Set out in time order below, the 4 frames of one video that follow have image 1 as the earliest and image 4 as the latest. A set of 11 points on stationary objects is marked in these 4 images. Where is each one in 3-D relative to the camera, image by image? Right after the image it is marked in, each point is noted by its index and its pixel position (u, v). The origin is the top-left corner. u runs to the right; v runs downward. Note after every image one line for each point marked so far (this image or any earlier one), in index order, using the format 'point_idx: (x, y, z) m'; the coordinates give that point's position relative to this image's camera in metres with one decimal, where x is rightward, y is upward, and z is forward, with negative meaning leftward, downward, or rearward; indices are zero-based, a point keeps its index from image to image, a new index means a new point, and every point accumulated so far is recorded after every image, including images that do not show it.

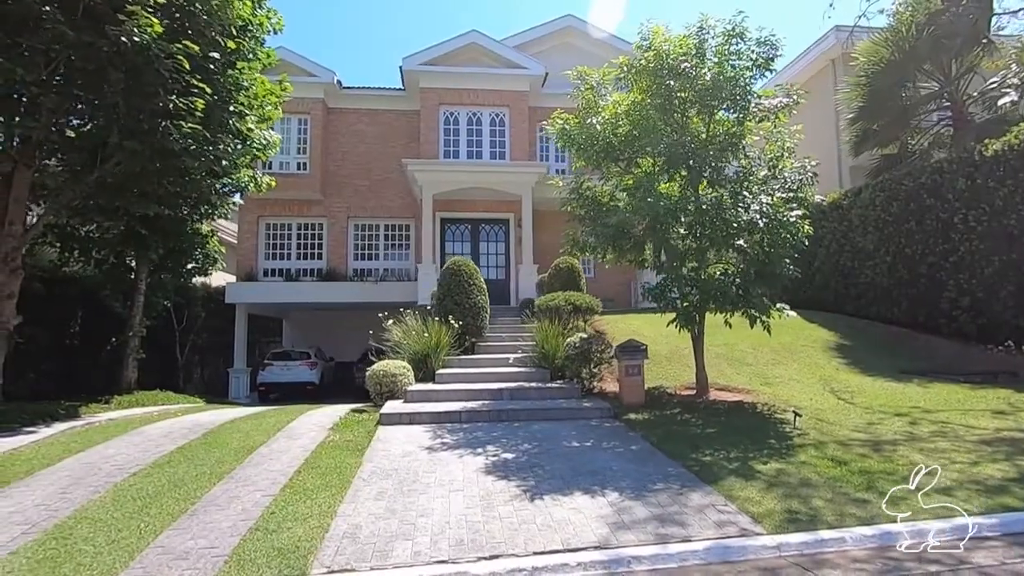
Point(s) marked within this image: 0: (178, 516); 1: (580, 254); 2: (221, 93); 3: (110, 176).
0: (-3.0, -2.1, +5.6) m
1: (+1.2, +0.6, +10.7) m
2: (-5.2, +3.5, +11.2) m
3: (-6.9, +1.9, +10.7) m
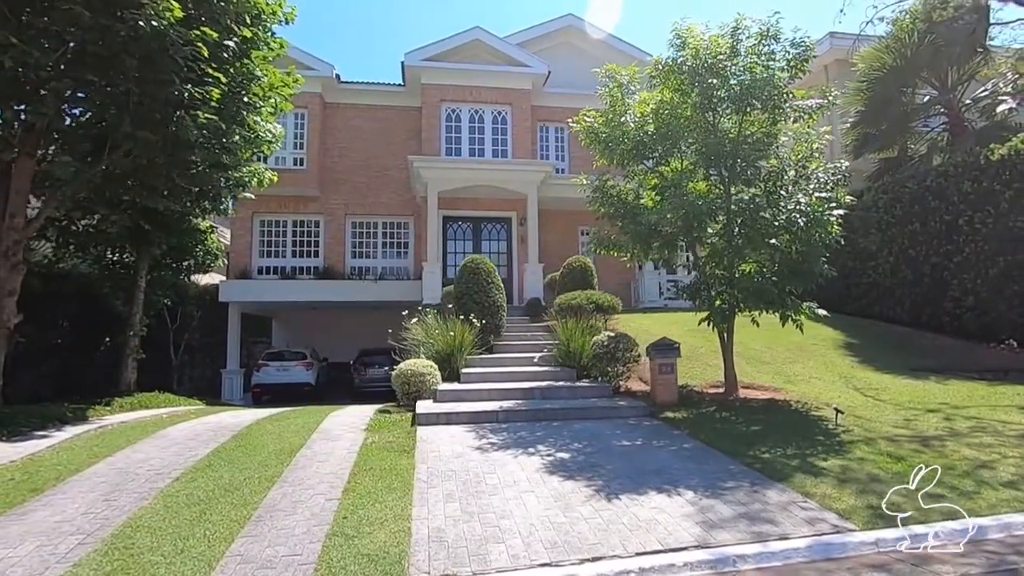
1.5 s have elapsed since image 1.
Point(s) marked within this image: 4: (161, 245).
0: (-2.3, -2.0, +5.3) m
1: (+1.6, +0.6, +10.7) m
2: (-4.8, +3.5, +10.8) m
3: (-6.5, +2.0, +10.2) m
4: (-6.9, +0.8, +12.2) m
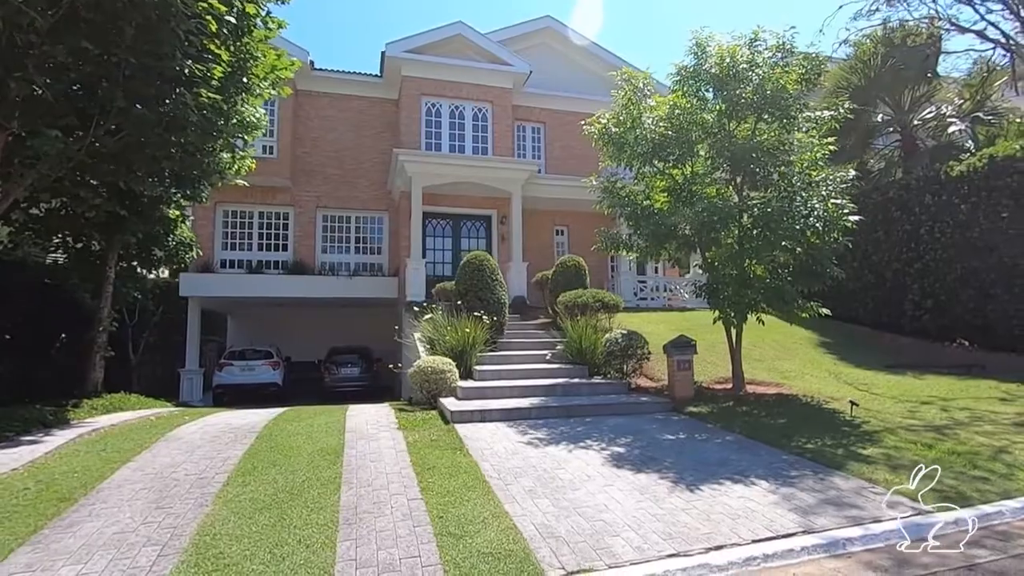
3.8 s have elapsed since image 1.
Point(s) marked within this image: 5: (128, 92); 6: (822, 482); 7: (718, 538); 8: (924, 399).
0: (-1.4, -1.9, +5.0) m
1: (+1.8, +0.6, +10.8) m
2: (-4.5, +3.7, +10.1) m
3: (-6.1, +2.1, +9.3) m
4: (-6.9, +1.0, +11.3) m
5: (-5.5, +2.8, +8.9) m
6: (+3.0, -1.9, +6.0) m
7: (+1.6, -1.9, +4.8) m
8: (+6.1, -1.7, +9.3) m
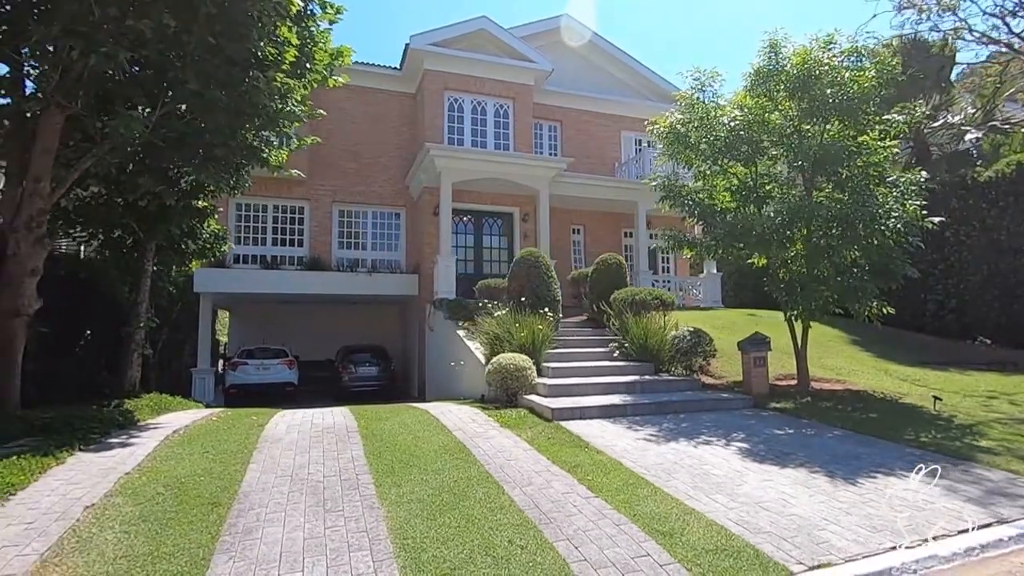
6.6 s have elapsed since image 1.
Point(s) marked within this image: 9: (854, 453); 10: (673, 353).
0: (+0.2, -1.9, +4.8) m
1: (+2.9, +0.7, +10.9) m
2: (-3.3, +3.8, +9.7) m
3: (-4.8, +2.2, +8.7) m
4: (-5.7, +1.1, +10.6) m
5: (-4.2, +2.9, +8.3) m
6: (+4.5, -1.8, +6.1) m
7: (+3.2, -1.9, +4.9) m
8: (+7.3, -1.7, +9.7) m
9: (+3.7, -1.8, +6.8) m
10: (+2.7, -1.1, +10.4) m
